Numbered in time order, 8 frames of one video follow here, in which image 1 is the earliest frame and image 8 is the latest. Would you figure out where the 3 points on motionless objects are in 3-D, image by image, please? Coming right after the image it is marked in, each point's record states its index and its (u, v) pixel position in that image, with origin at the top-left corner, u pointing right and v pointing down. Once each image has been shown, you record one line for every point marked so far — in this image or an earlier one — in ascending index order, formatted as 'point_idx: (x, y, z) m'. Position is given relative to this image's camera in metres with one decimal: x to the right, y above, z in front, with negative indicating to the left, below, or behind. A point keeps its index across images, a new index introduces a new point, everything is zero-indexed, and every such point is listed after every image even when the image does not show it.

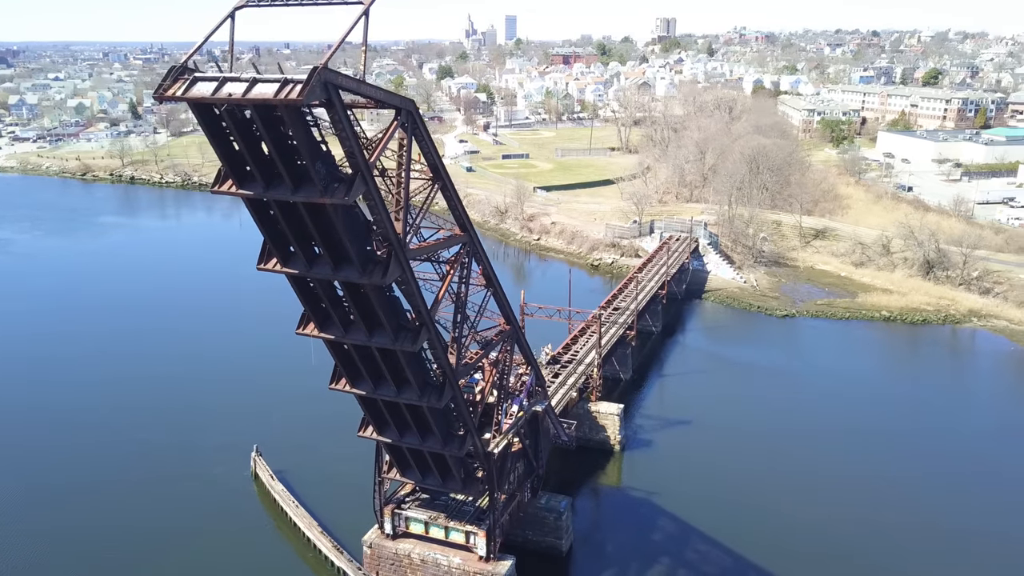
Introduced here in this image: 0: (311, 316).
0: (-2.4, -0.3, +8.7) m
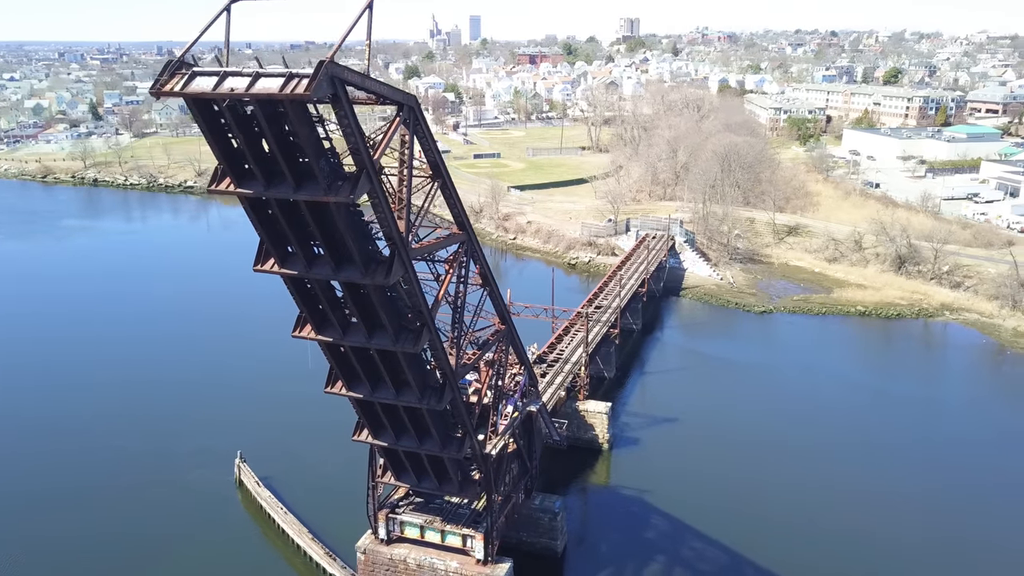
0: (-2.3, -0.3, +8.4) m
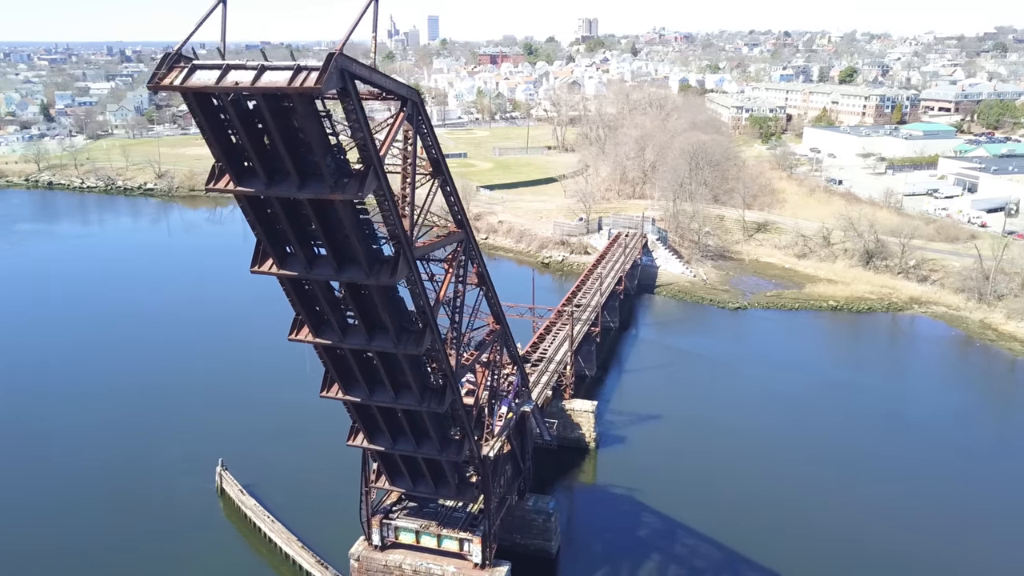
0: (-2.3, -0.4, +8.2) m
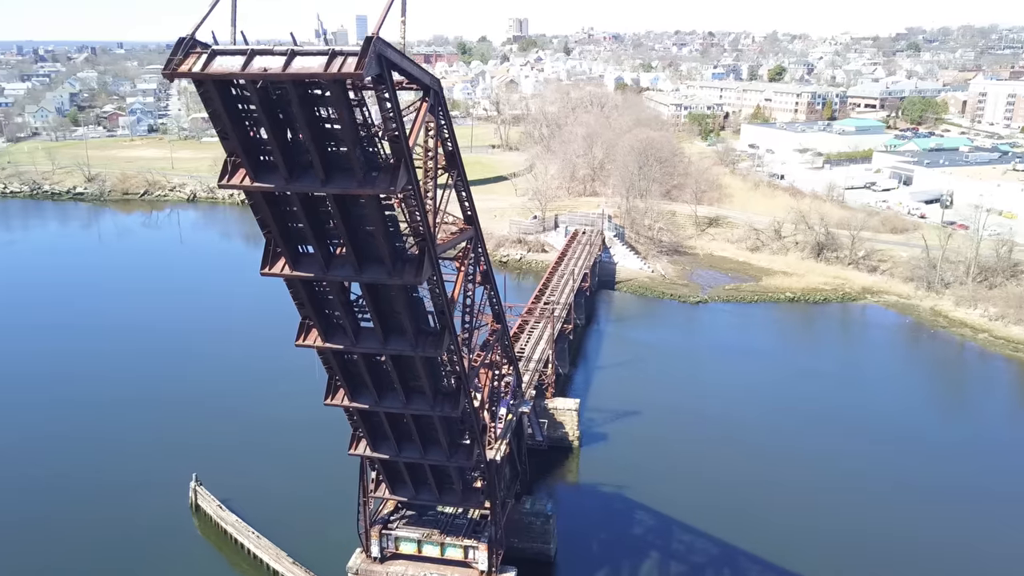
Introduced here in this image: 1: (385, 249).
0: (-2.1, -0.4, +7.7) m
1: (-1.2, +0.4, +6.7) m
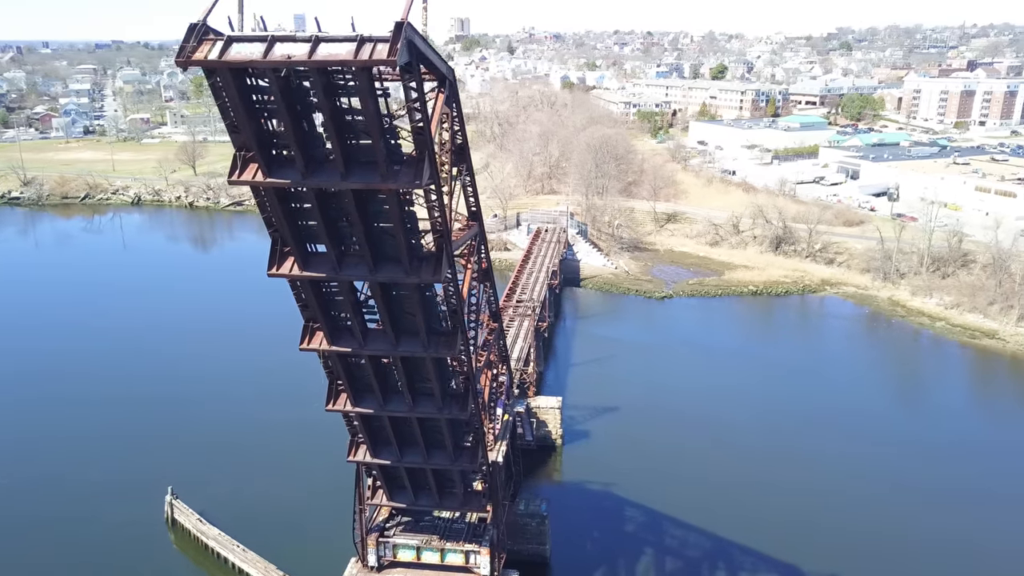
0: (-1.9, -0.4, +7.4) m
1: (-1.0, +0.4, +6.4) m
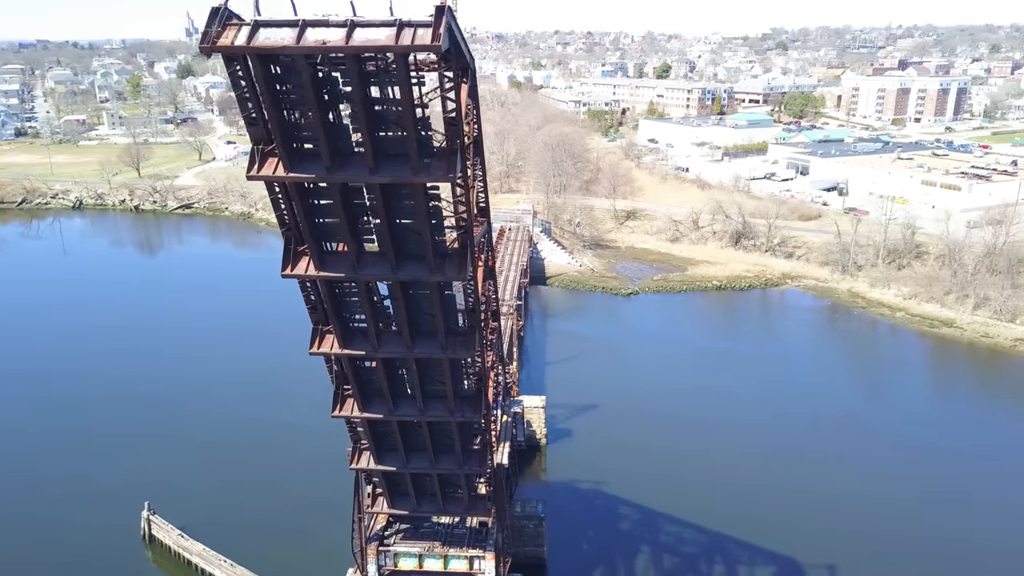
0: (-1.7, -0.4, +7.1) m
1: (-0.7, +0.4, +6.2) m
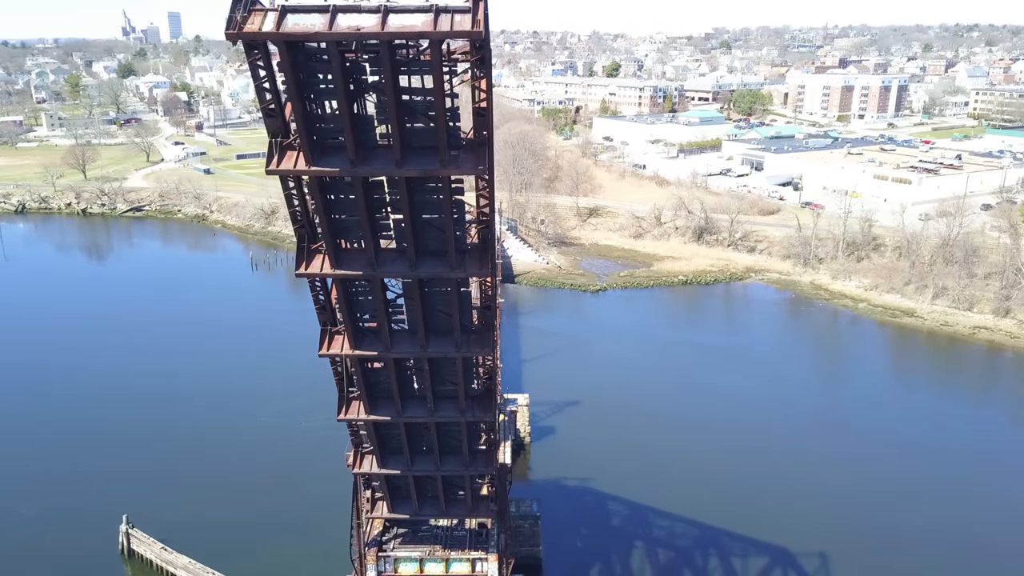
0: (-1.5, -0.4, +6.8) m
1: (-0.5, +0.4, +6.0) m
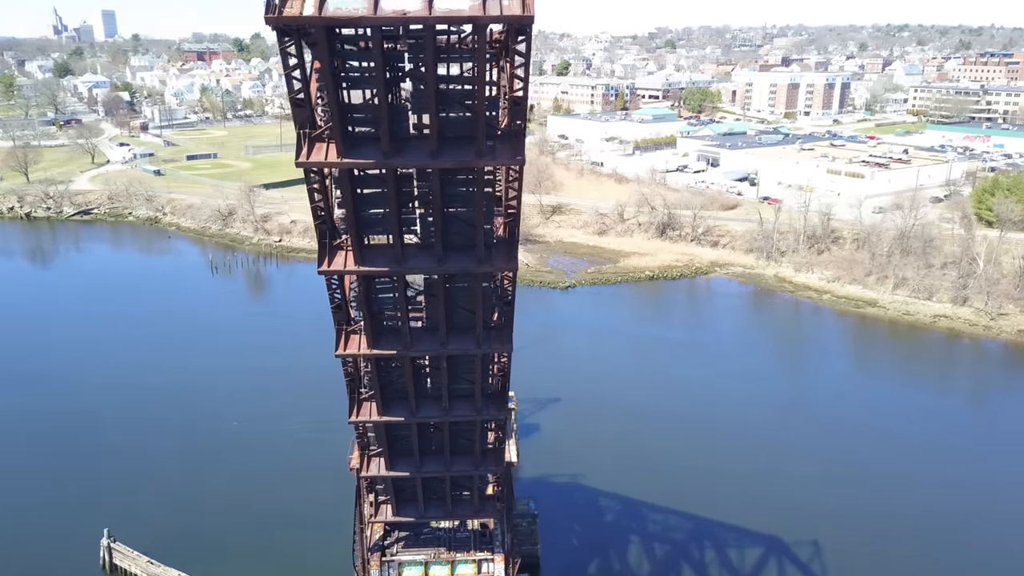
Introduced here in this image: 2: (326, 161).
0: (-1.3, -0.4, +6.6) m
1: (-0.3, +0.4, +5.8) m
2: (-1.3, +0.9, +5.0) m
